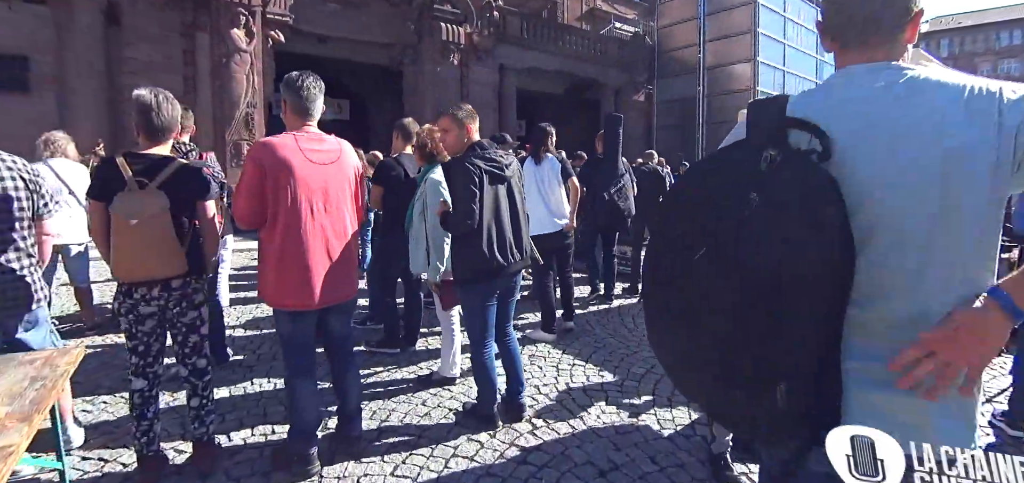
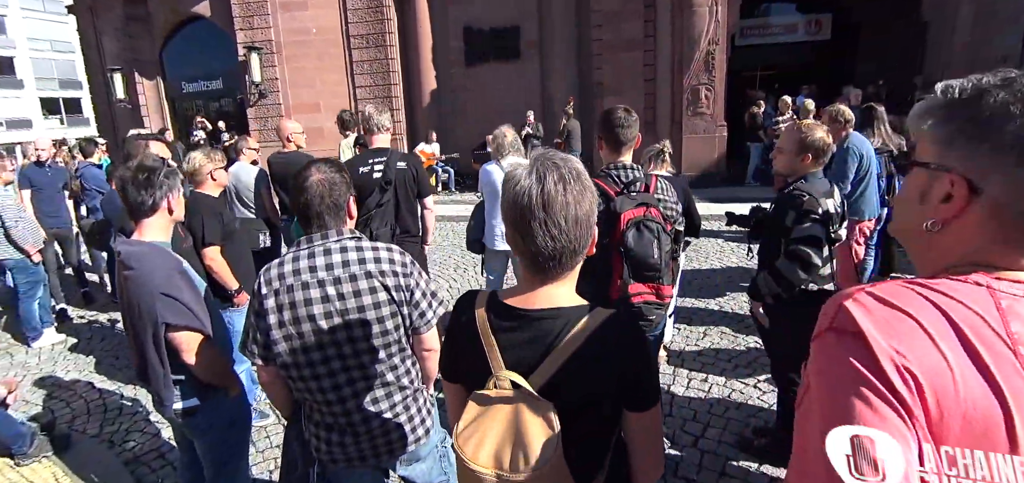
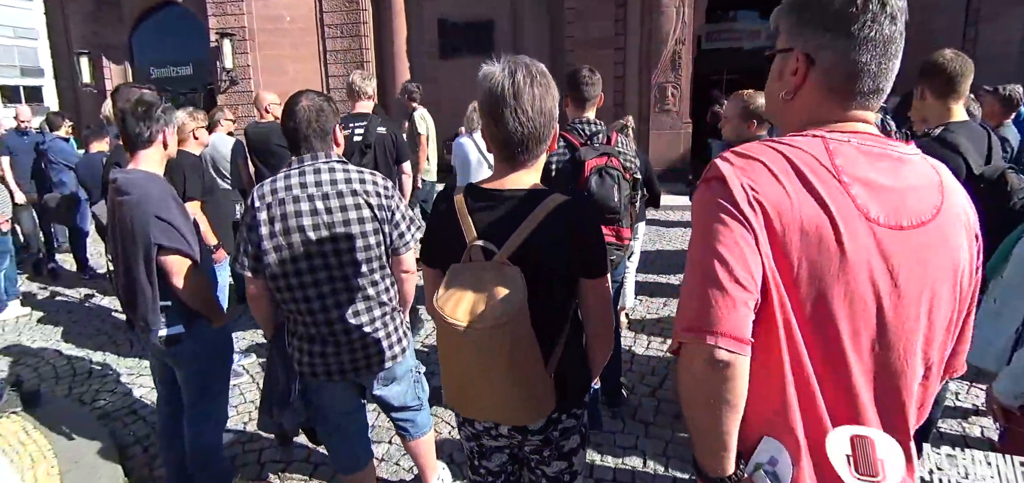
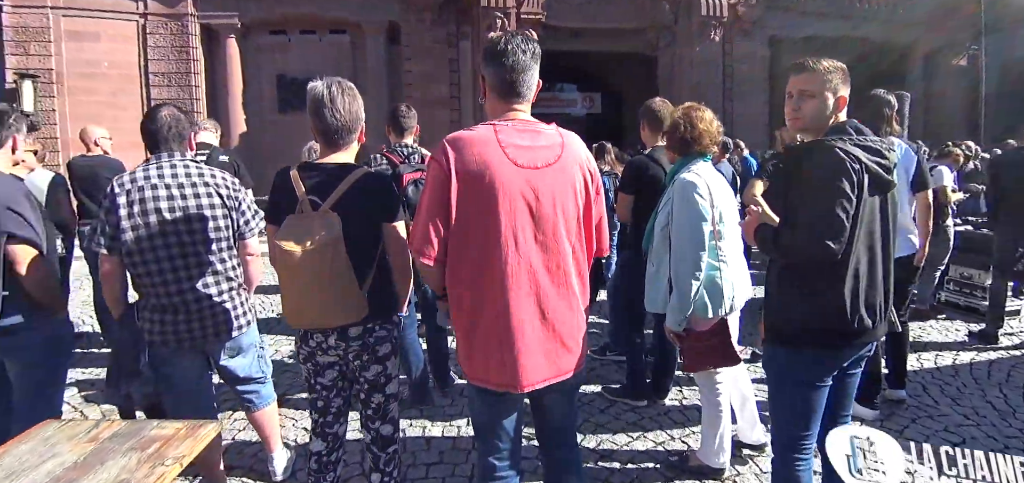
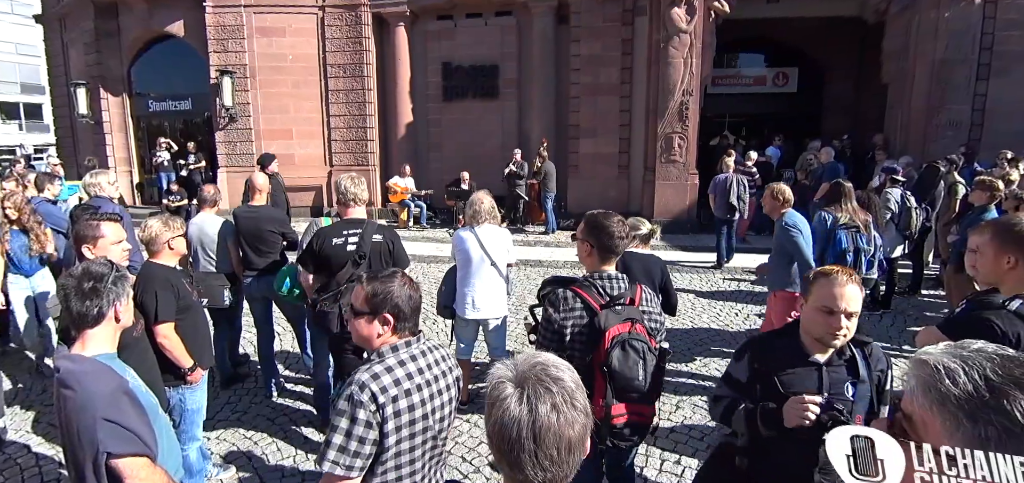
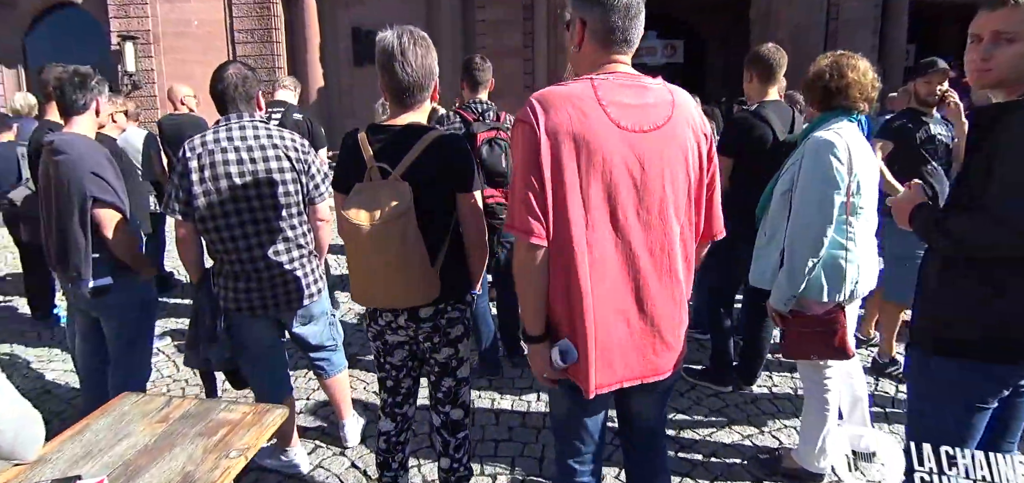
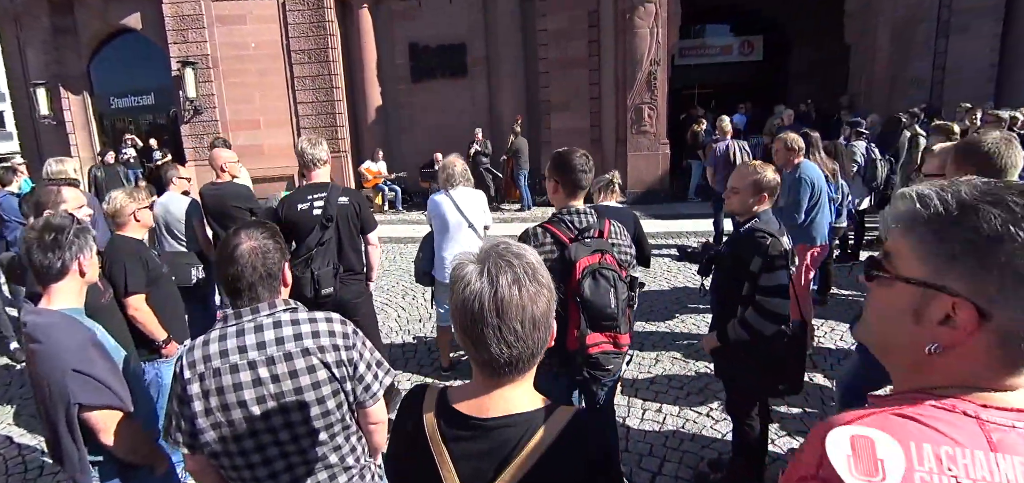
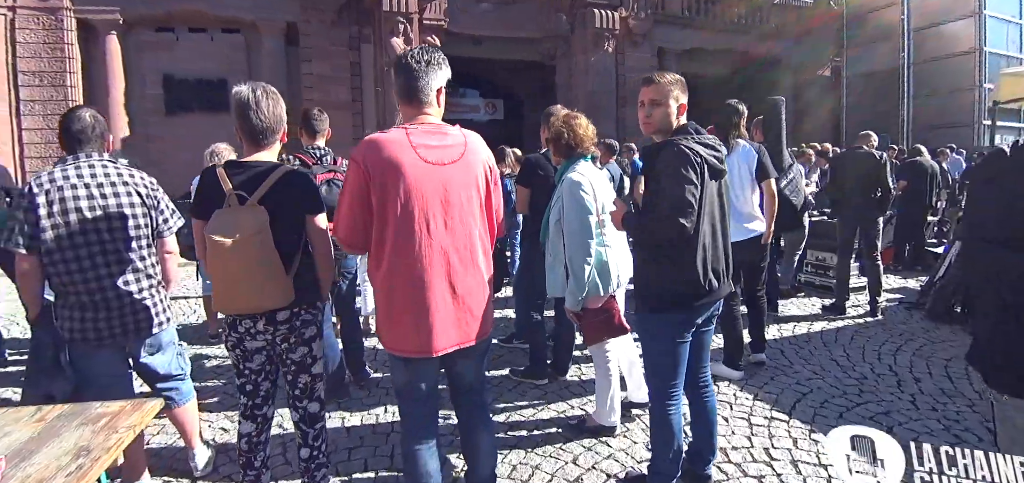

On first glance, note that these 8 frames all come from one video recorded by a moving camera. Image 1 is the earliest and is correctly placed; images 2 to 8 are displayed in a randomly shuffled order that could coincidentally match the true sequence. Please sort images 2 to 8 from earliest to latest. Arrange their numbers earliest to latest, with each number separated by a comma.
8, 4, 6, 3, 2, 7, 5
